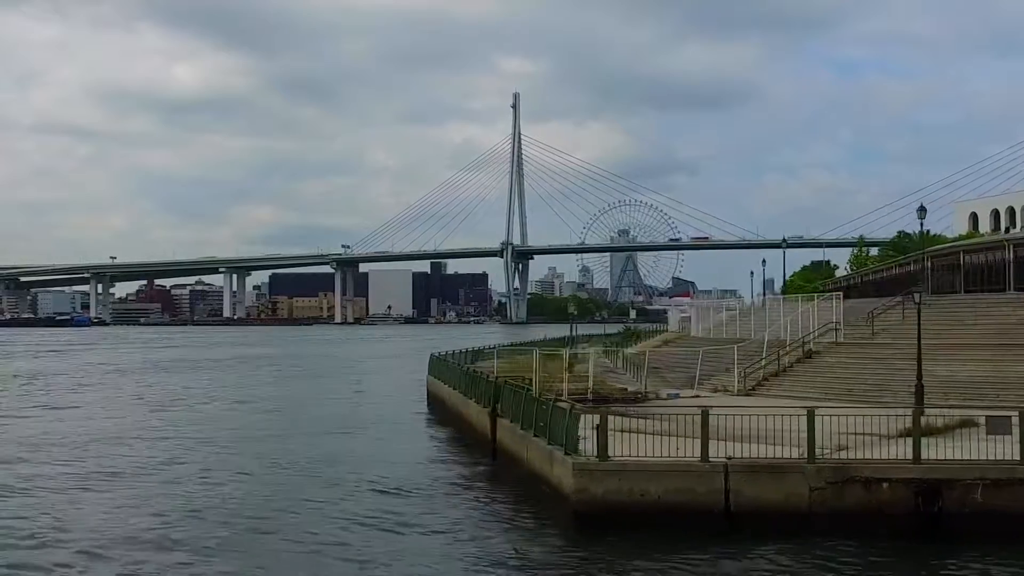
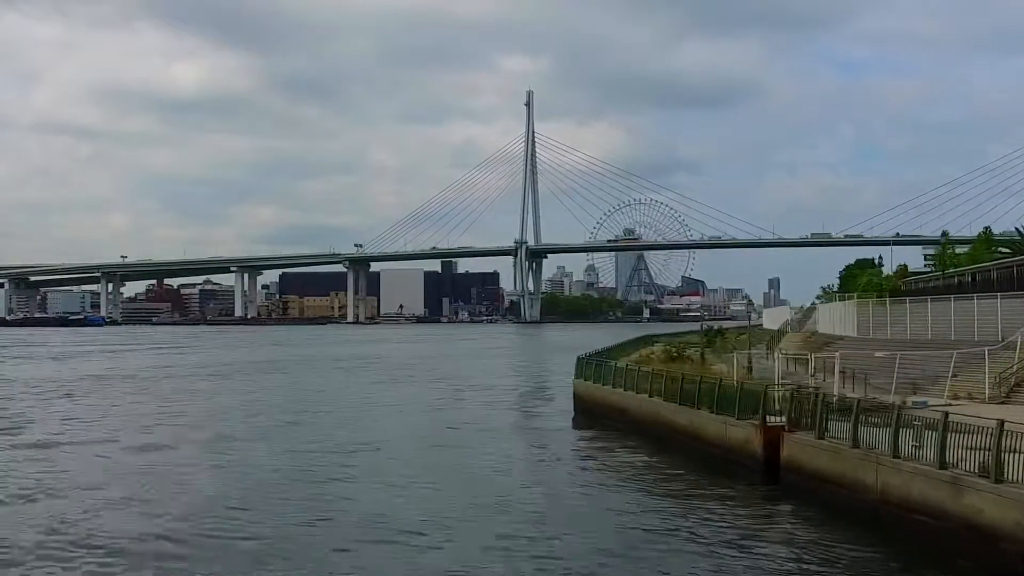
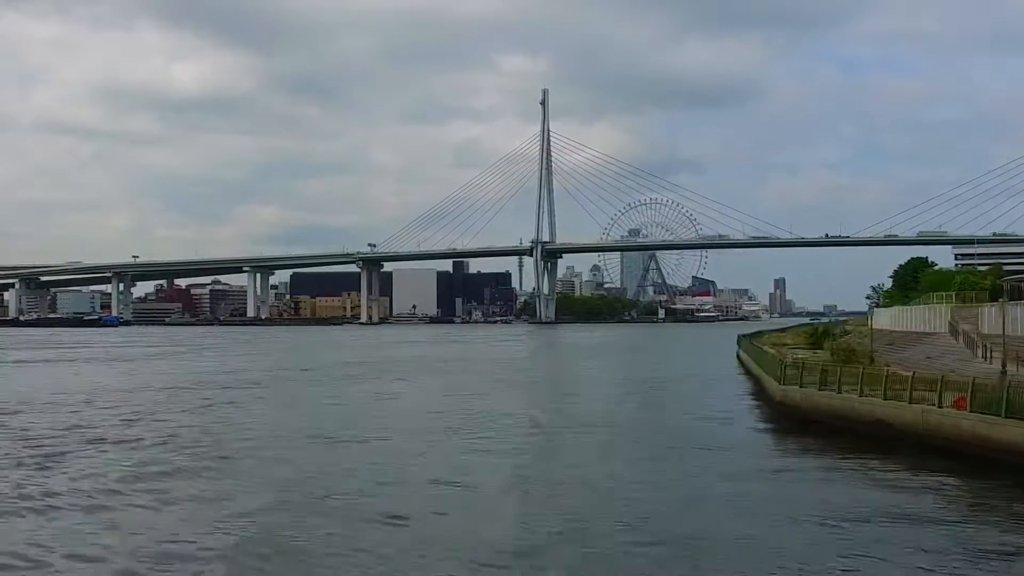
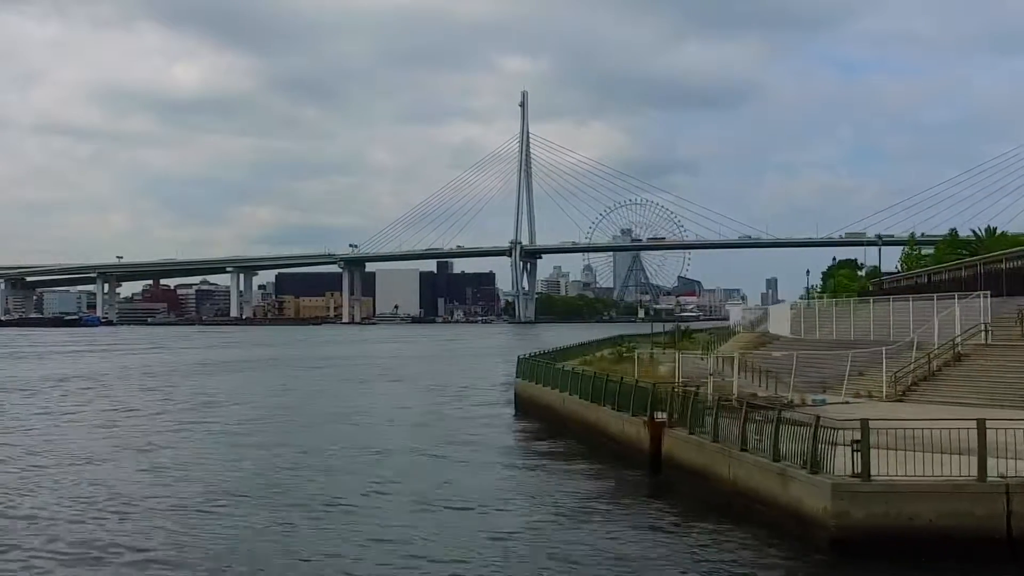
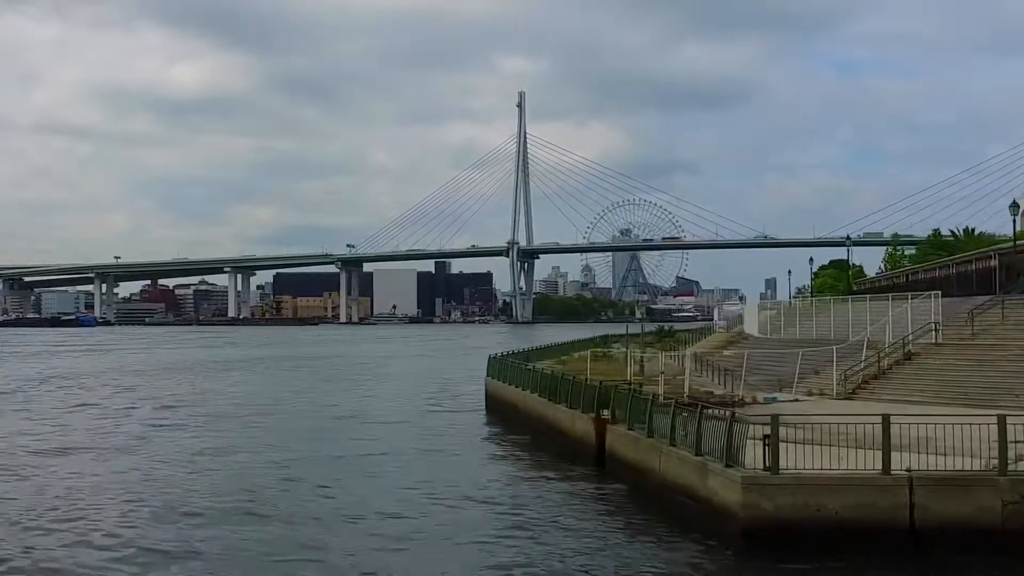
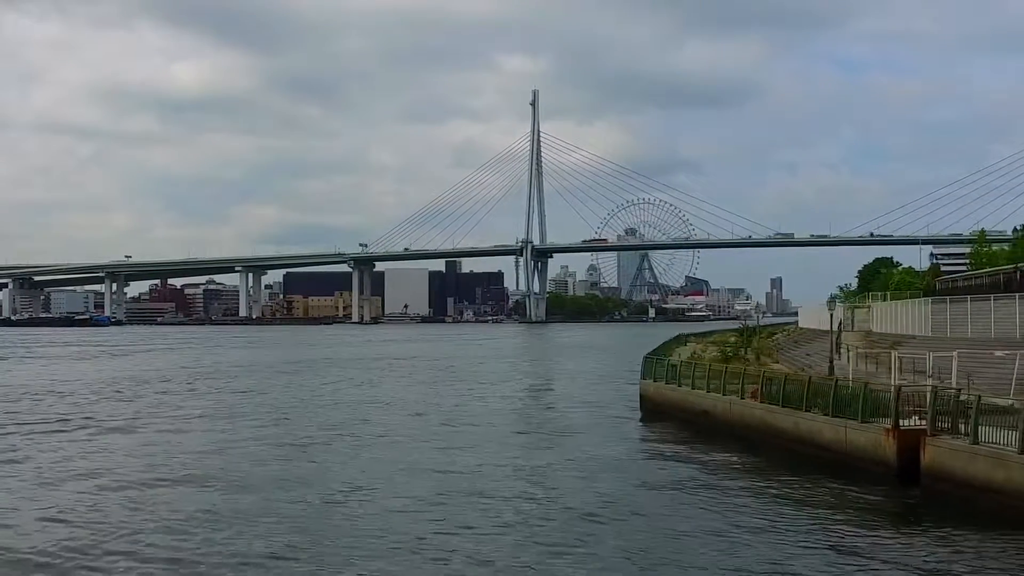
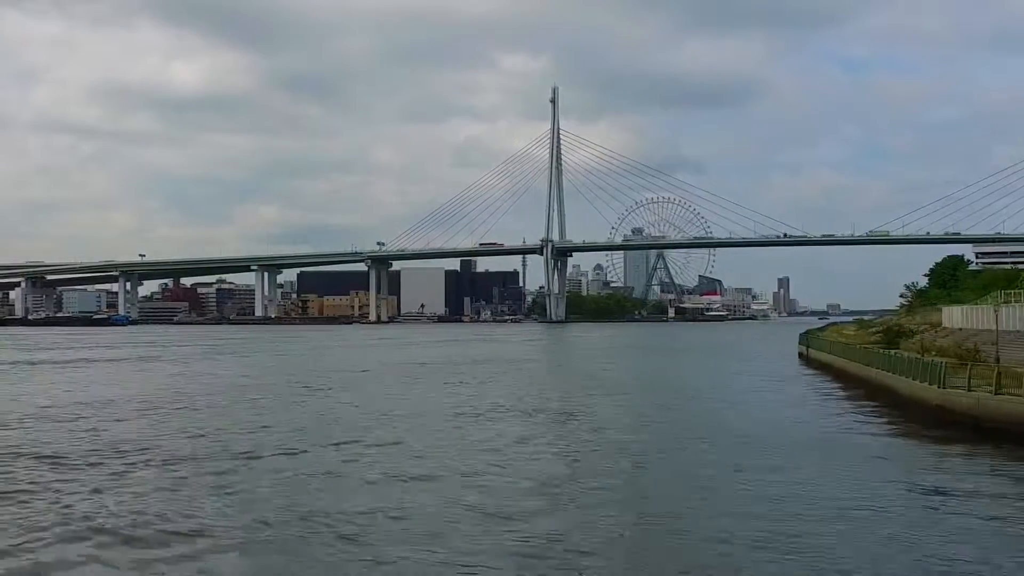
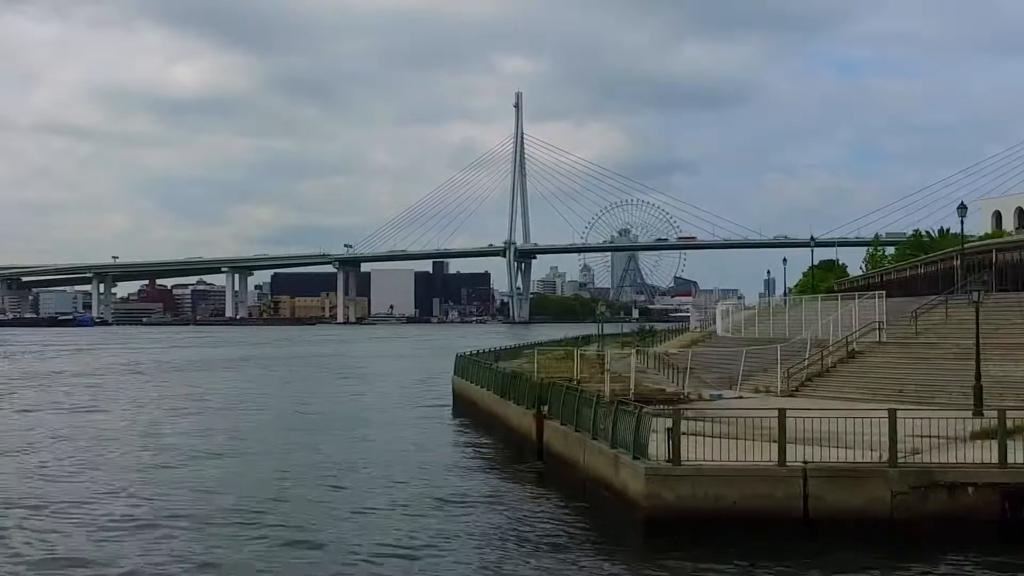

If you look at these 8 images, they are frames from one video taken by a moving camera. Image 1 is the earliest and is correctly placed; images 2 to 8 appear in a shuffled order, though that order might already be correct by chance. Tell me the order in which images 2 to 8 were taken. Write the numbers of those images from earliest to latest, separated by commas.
8, 5, 4, 2, 6, 3, 7
